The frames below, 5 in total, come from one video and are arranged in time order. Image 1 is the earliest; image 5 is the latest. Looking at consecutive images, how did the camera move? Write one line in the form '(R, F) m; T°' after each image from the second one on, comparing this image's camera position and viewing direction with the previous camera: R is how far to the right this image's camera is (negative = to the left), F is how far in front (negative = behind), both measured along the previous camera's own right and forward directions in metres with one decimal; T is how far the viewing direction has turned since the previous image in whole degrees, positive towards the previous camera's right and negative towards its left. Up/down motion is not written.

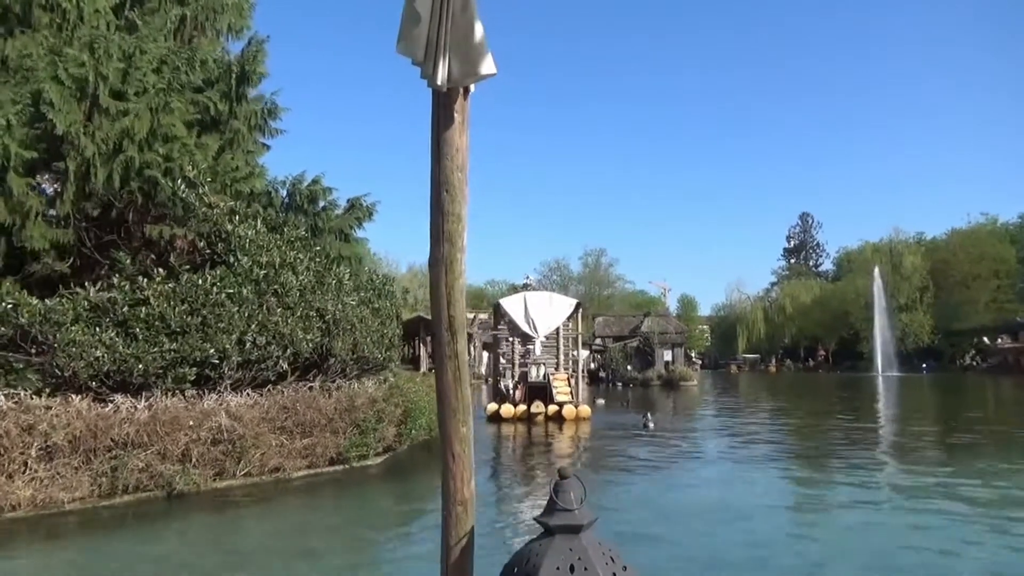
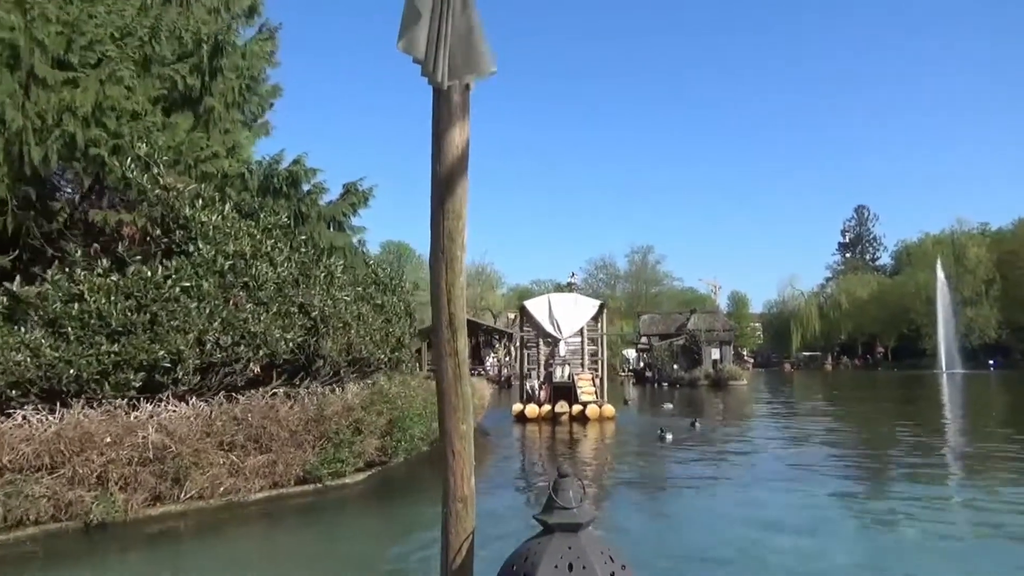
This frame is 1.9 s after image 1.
(+0.4, +1.0) m; -4°
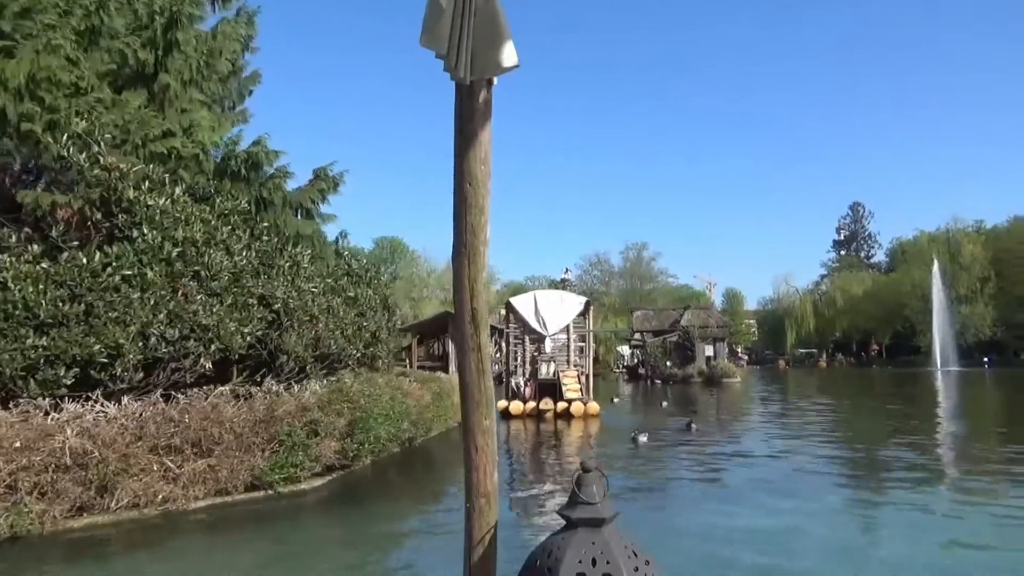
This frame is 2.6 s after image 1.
(+0.2, +0.5) m; 0°
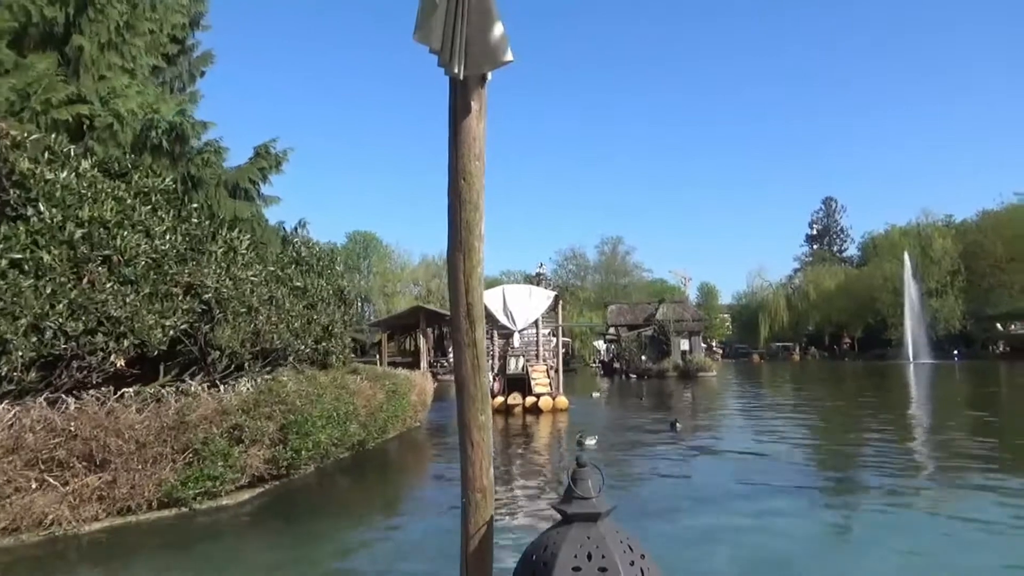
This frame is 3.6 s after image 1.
(+0.1, +0.7) m; +2°
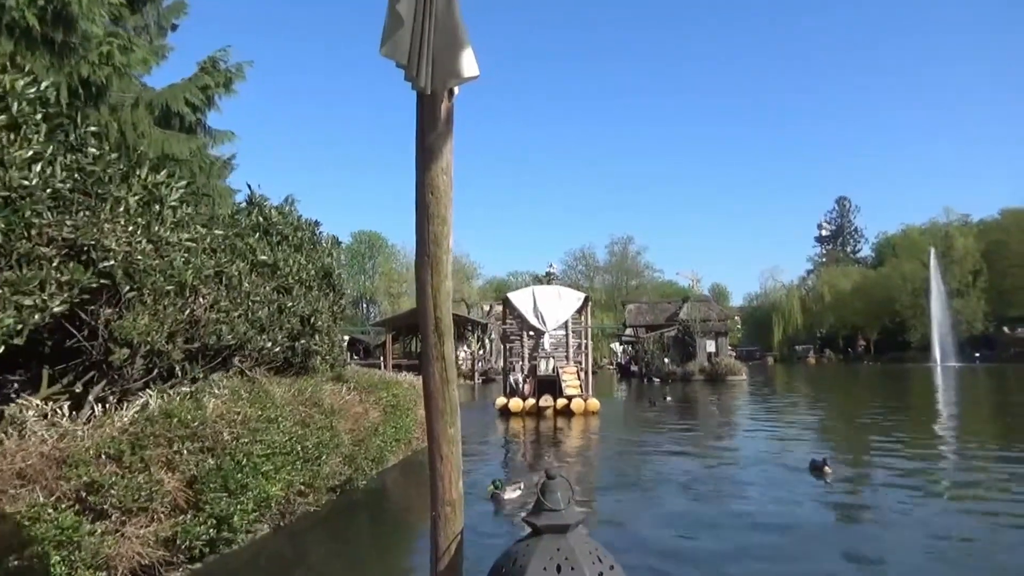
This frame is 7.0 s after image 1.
(-0.3, +2.1) m; 0°
